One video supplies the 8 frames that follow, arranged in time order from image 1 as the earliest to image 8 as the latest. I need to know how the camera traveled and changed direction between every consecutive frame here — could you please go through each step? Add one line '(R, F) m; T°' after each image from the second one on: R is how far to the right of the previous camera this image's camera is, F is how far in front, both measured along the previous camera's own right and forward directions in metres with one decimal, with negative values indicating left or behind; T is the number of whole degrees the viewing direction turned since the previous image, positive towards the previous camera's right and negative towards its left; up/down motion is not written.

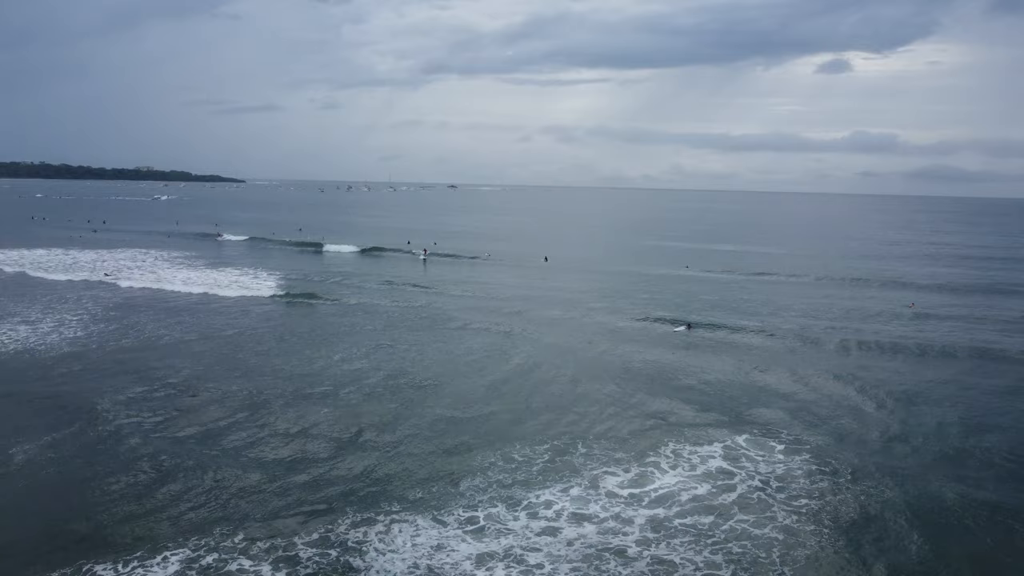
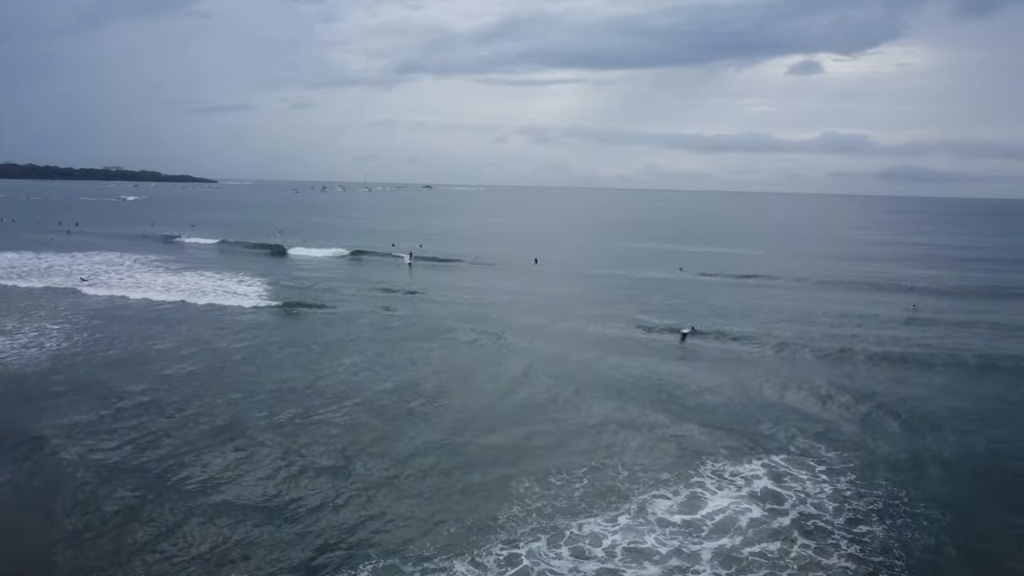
(-0.8, +0.8) m; +2°
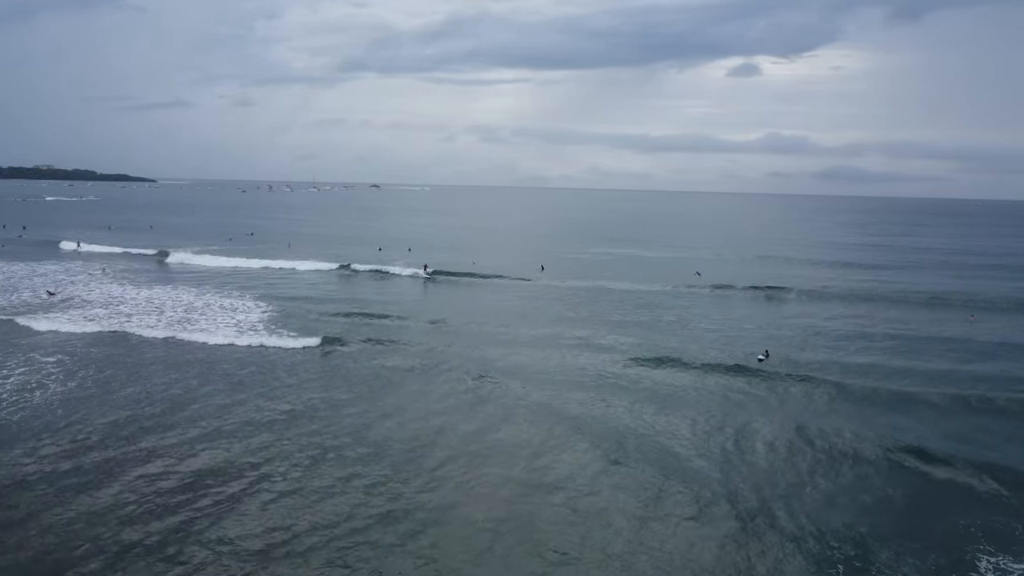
(-3.5, +2.9) m; +4°
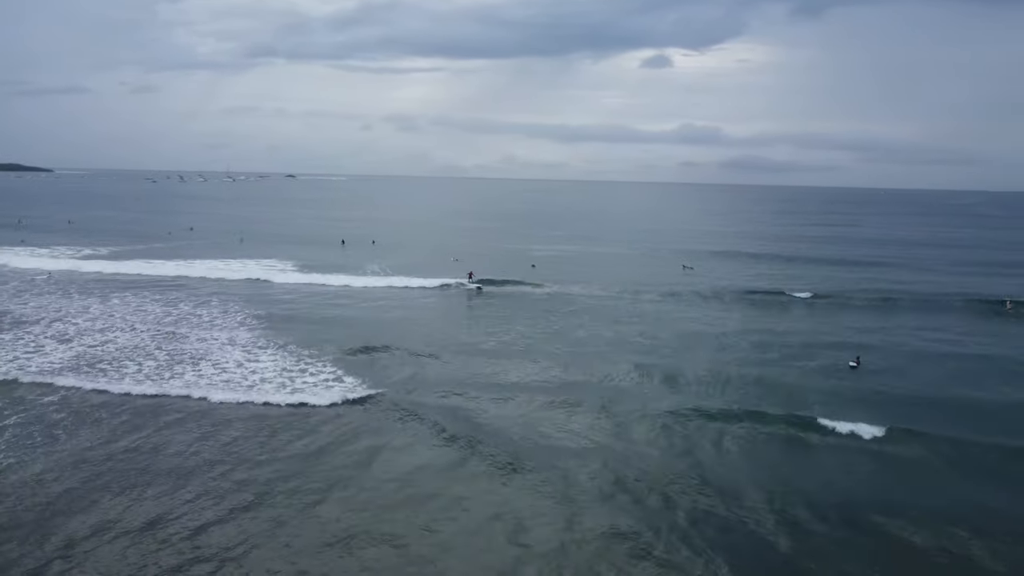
(-4.2, +3.0) m; +6°
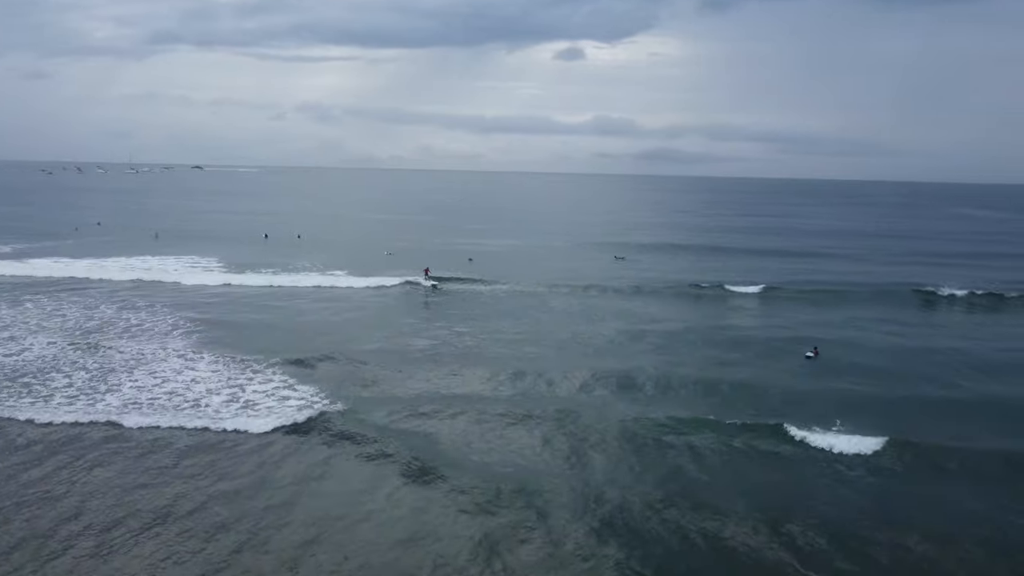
(-1.6, +1.5) m; +6°
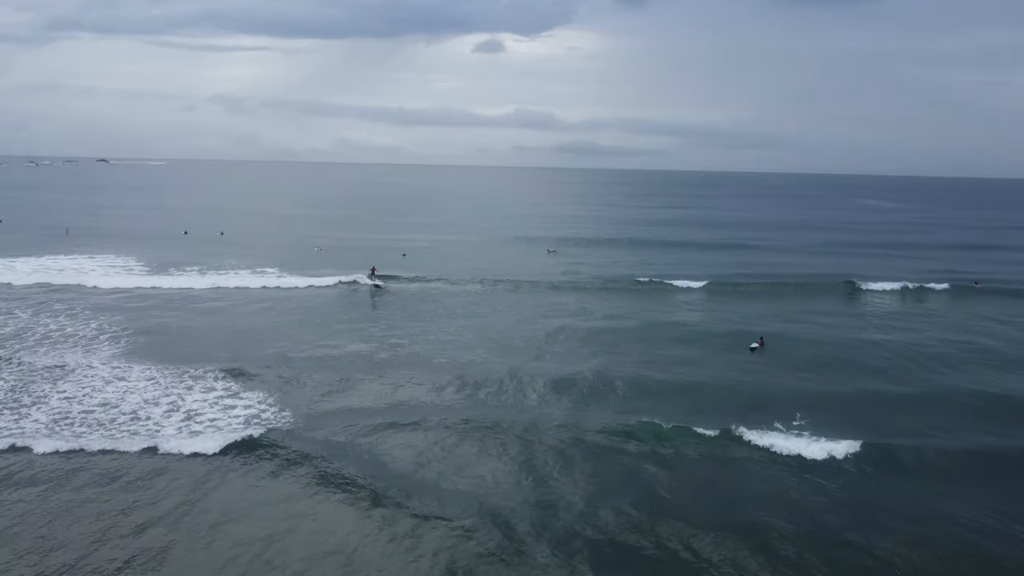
(-1.1, +1.0) m; +5°
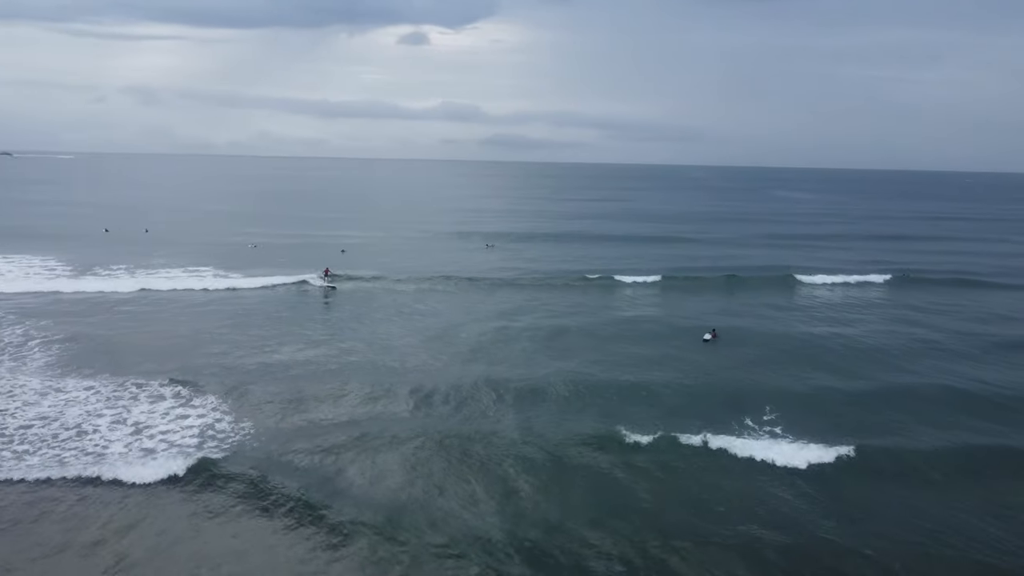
(-1.2, +0.6) m; +5°
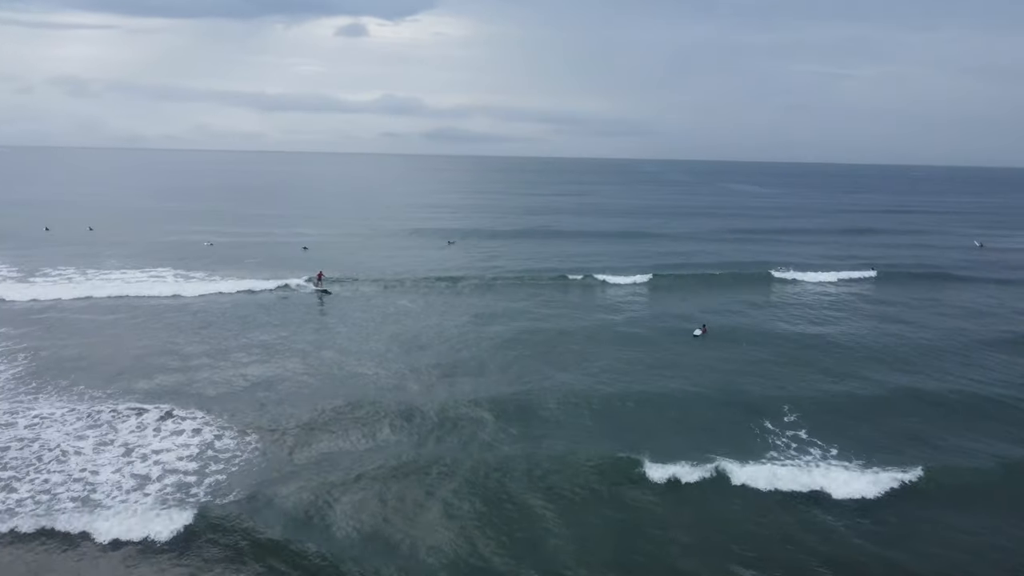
(-2.1, +1.4) m; +4°
